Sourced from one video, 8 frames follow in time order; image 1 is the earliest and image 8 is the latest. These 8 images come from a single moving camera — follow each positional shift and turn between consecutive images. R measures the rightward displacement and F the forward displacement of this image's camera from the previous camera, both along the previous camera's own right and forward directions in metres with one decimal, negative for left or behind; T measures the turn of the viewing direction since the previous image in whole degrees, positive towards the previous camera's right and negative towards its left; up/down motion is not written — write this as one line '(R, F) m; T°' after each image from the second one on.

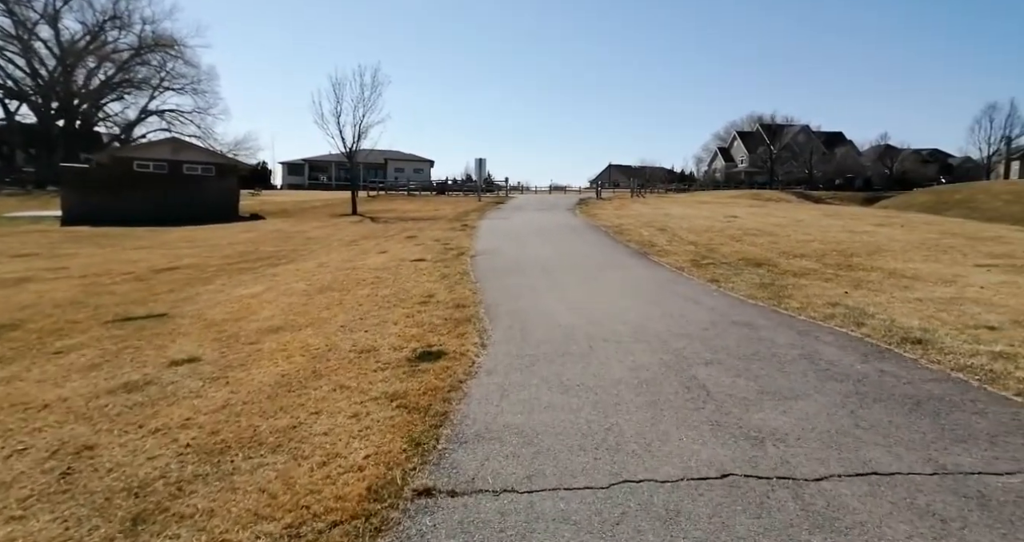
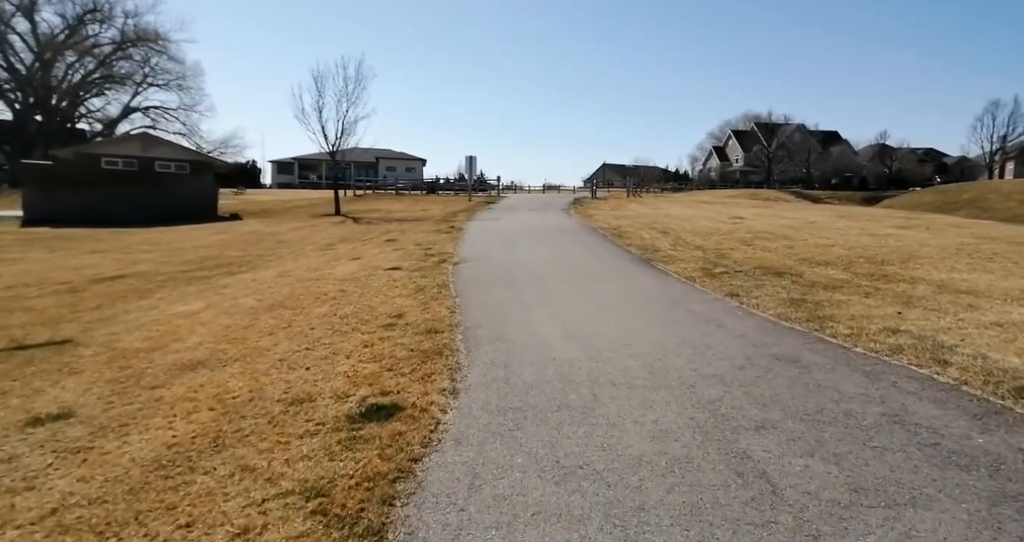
(+0.1, +1.5) m; +1°
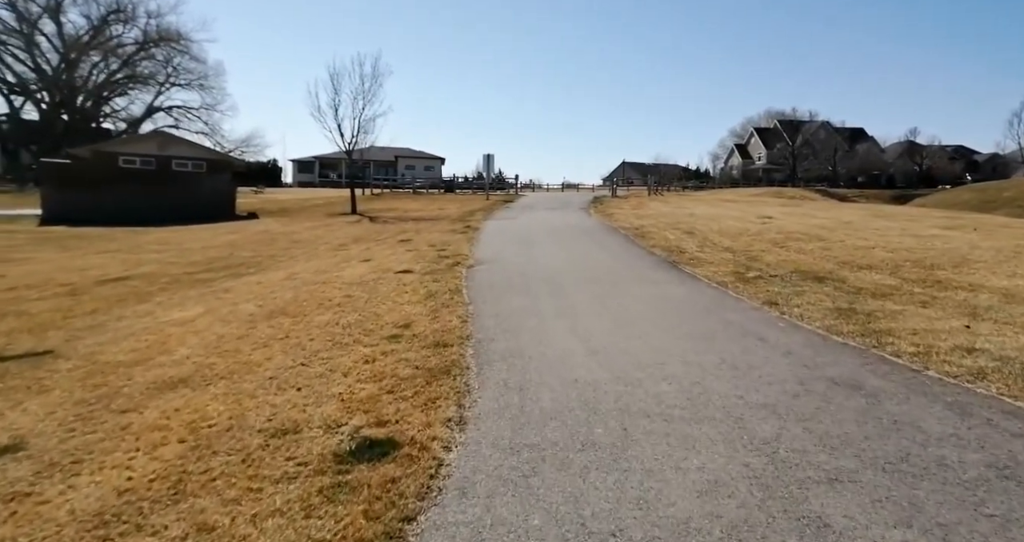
(0.0, +0.7) m; -2°
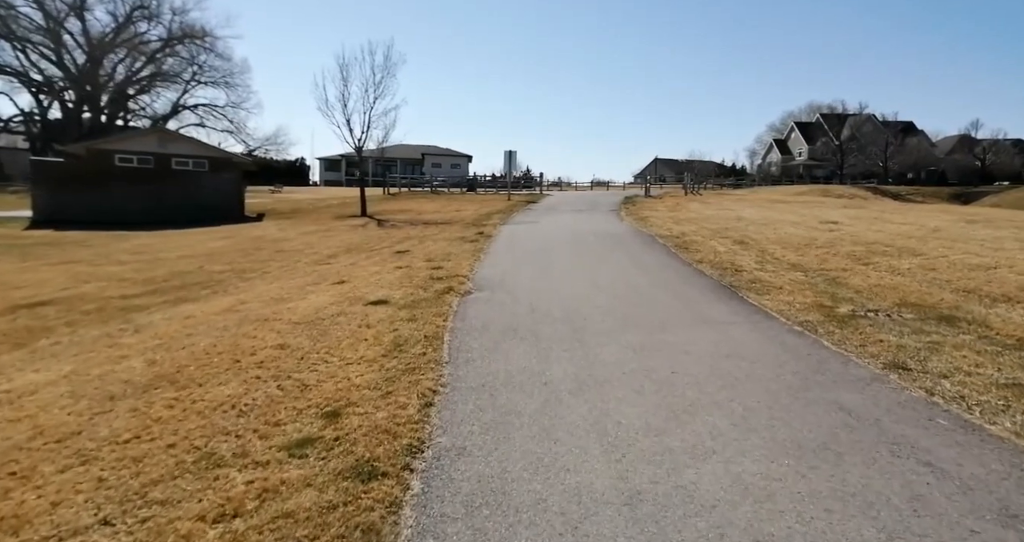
(+0.3, +2.7) m; -3°
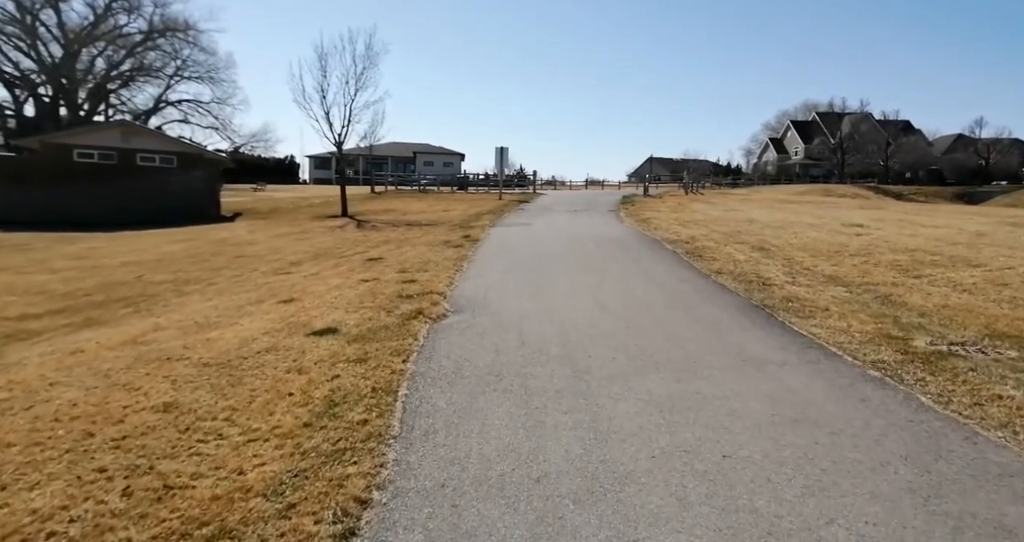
(+0.1, +1.8) m; +1°
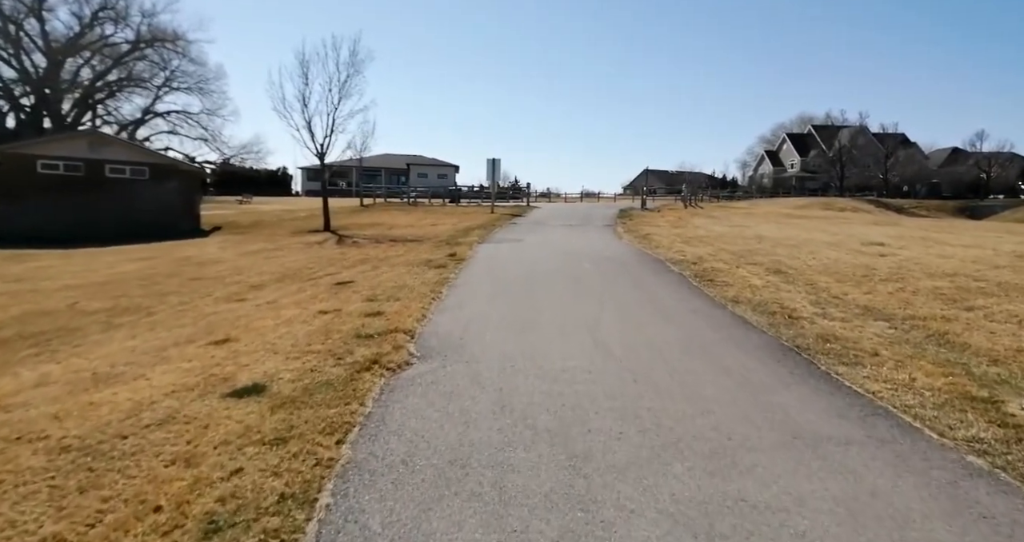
(+0.2, +1.4) m; 0°
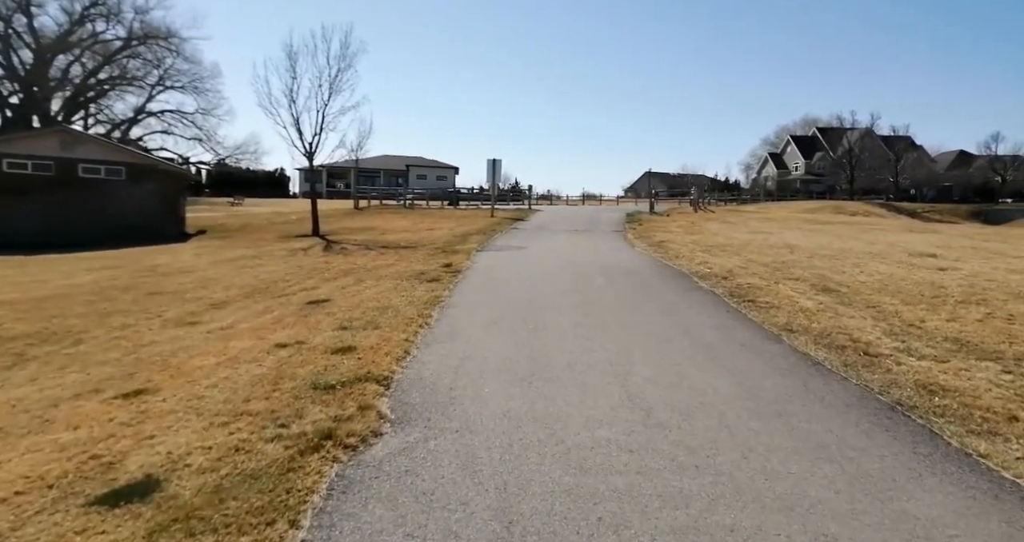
(-0.1, +1.7) m; 0°
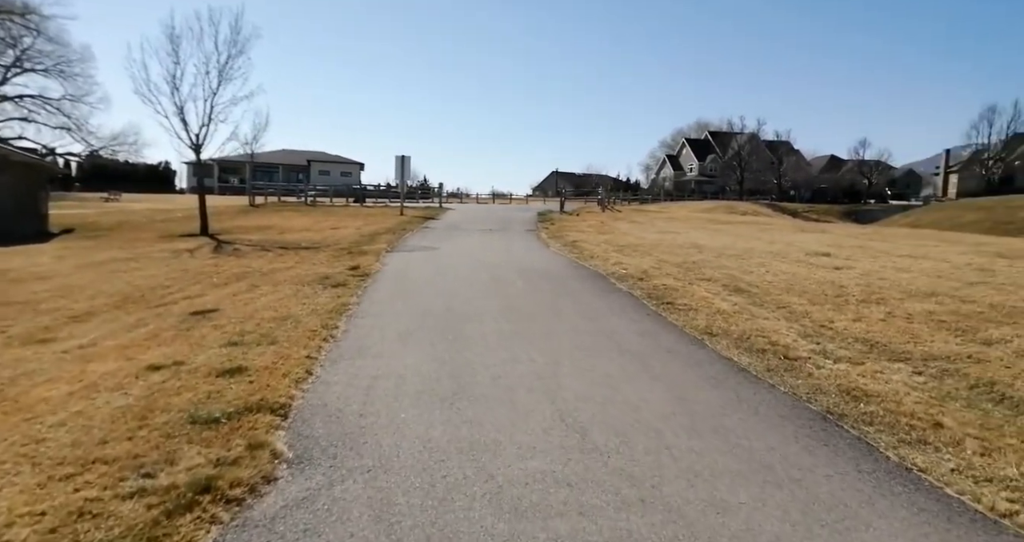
(-0.1, +0.6) m; +9°
